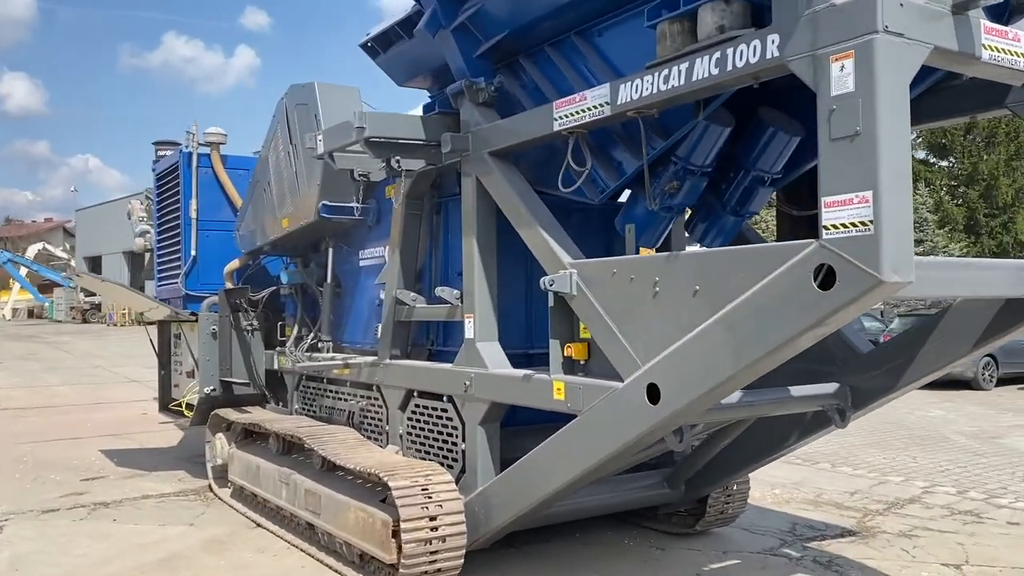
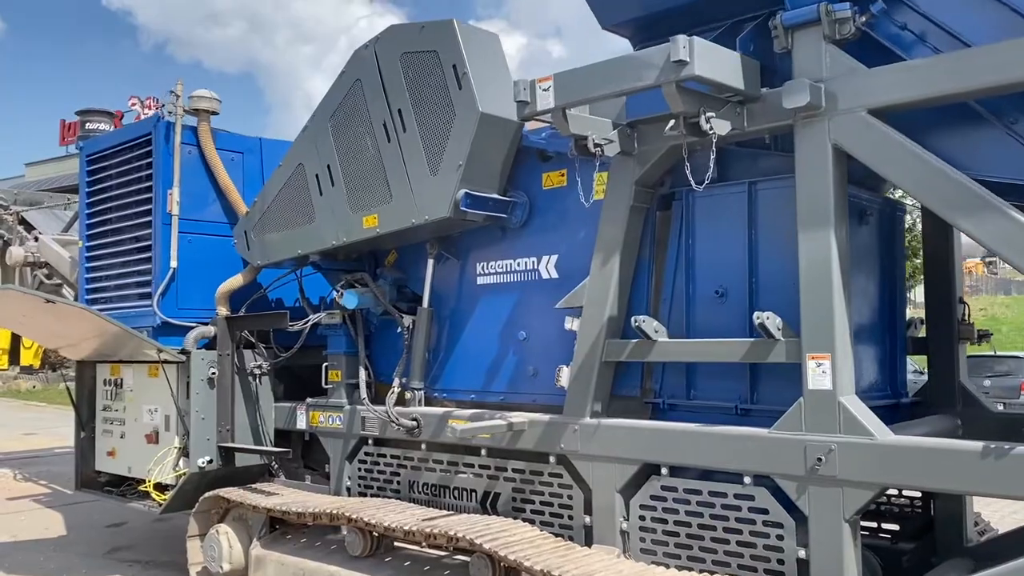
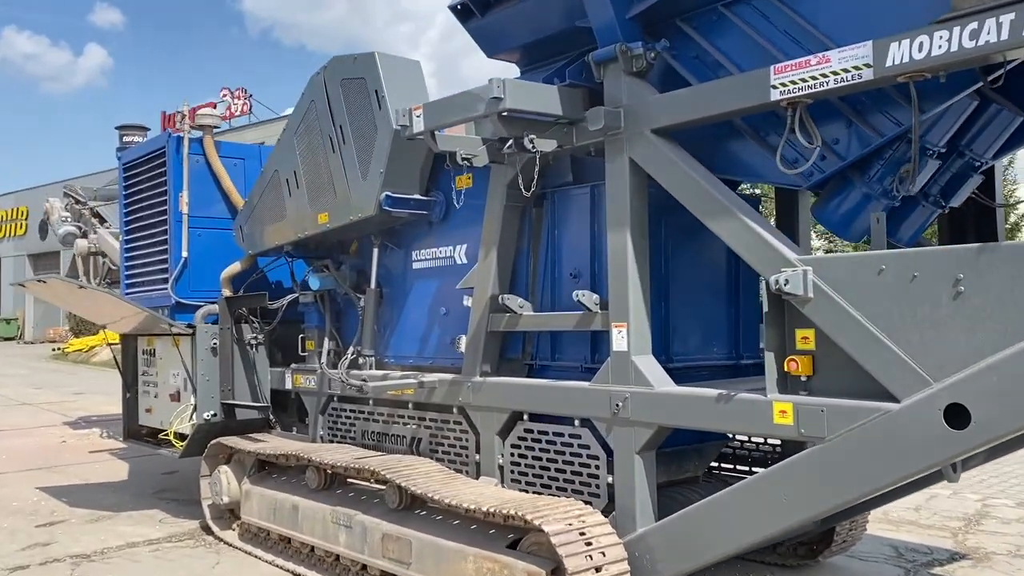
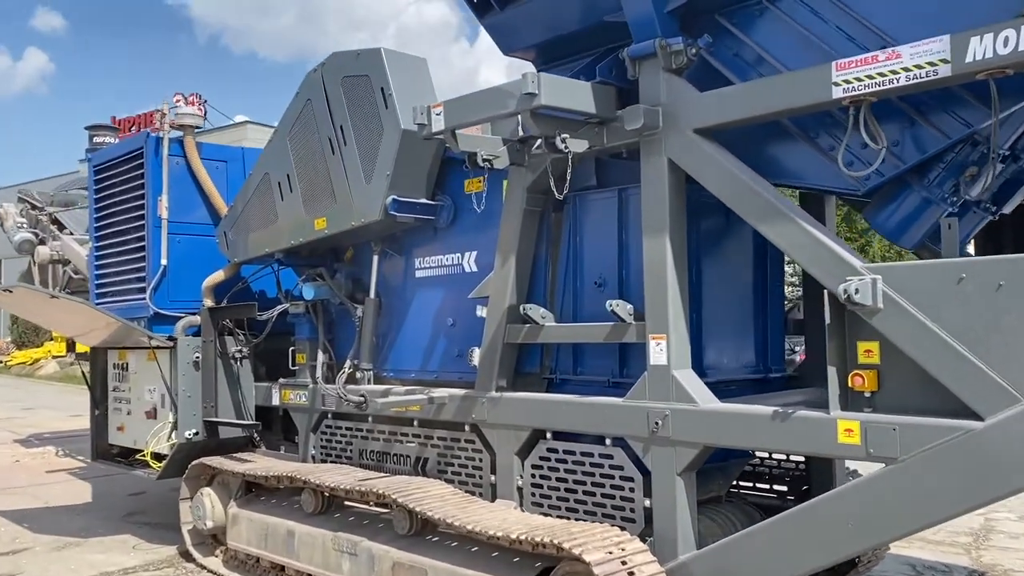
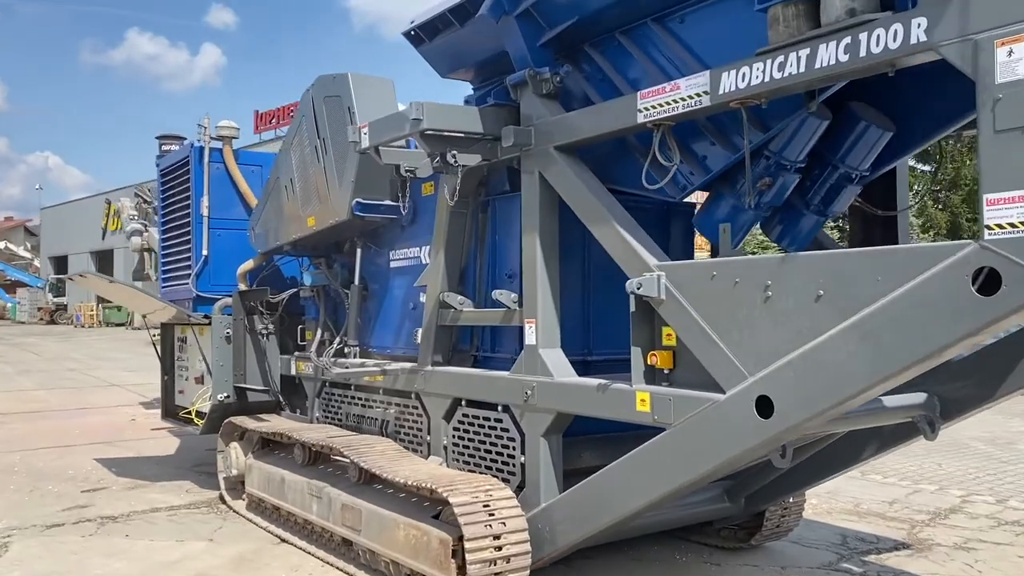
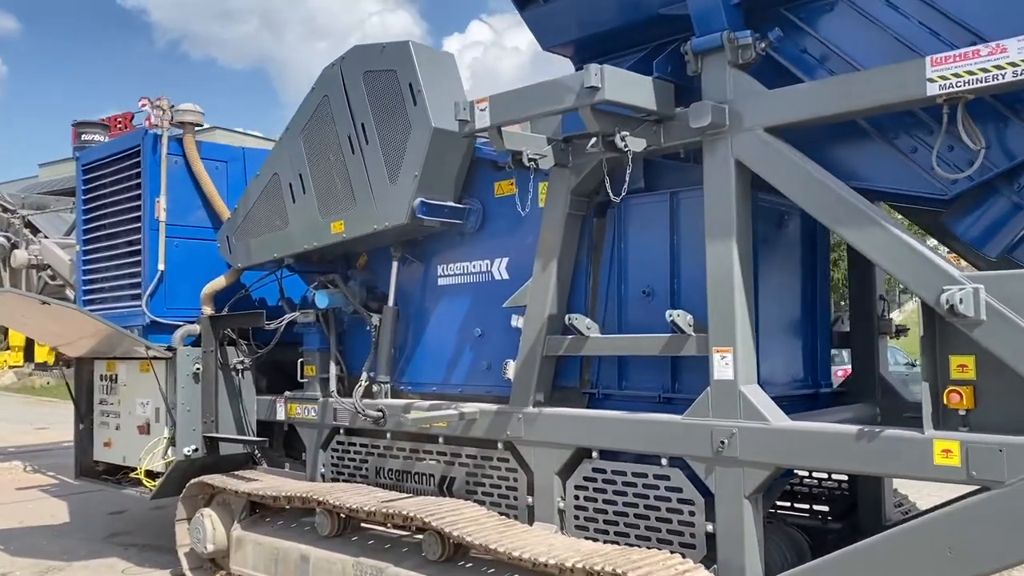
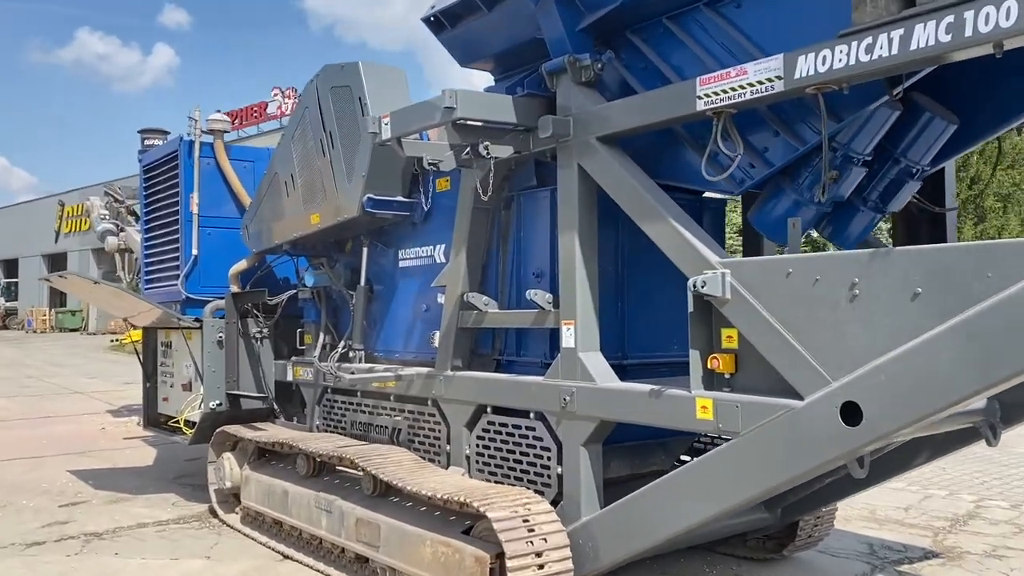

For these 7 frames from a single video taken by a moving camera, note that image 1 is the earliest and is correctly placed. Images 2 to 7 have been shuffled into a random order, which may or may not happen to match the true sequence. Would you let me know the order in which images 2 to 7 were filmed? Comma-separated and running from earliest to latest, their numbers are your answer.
5, 7, 3, 4, 6, 2
